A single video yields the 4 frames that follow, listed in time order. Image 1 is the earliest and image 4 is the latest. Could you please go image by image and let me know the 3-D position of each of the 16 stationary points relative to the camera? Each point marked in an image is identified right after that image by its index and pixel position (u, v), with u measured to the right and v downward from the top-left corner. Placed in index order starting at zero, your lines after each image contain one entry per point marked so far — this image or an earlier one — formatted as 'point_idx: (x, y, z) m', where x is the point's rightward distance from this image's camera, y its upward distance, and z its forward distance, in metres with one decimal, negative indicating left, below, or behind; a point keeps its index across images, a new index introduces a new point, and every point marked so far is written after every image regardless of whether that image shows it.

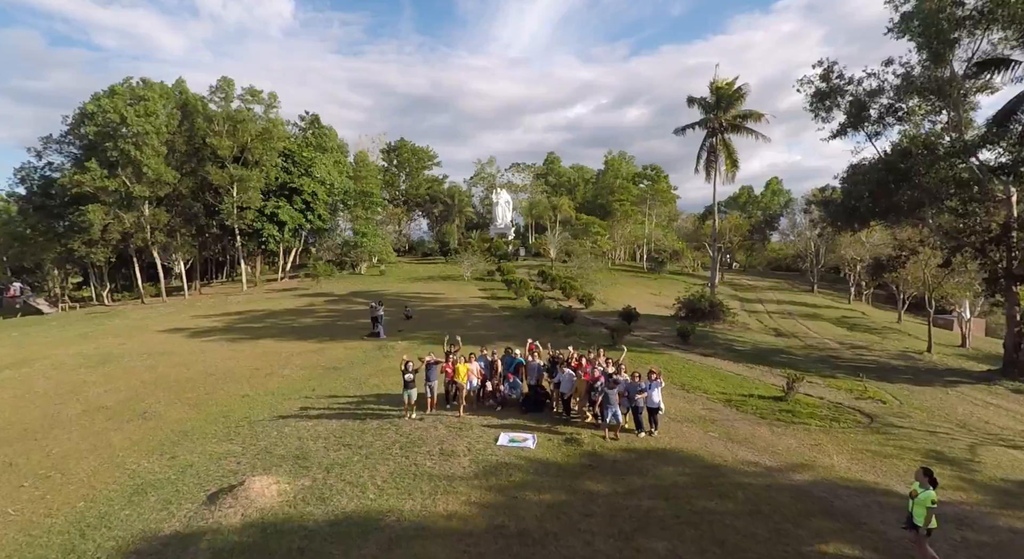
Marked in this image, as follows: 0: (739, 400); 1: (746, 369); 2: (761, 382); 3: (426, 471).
0: (+5.4, -2.8, +15.1) m
1: (+7.0, -2.7, +19.1) m
2: (+6.6, -2.7, +17.1) m
3: (-1.6, -3.5, +11.5) m
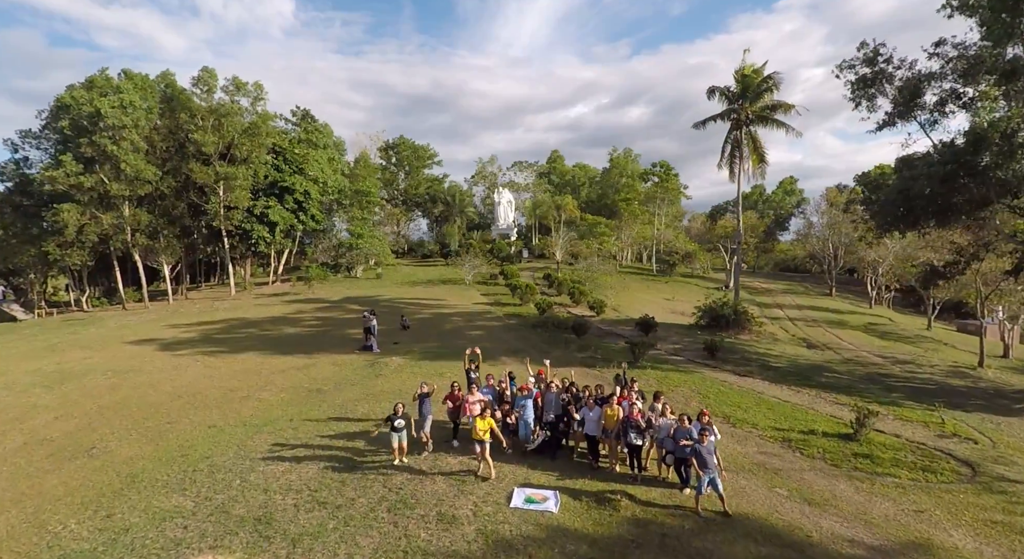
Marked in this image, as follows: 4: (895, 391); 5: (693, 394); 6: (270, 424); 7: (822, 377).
0: (+5.6, -3.1, +12.5) m
1: (+7.2, -3.0, +16.5) m
2: (+6.9, -3.0, +14.5) m
3: (-1.3, -3.8, +8.9) m
4: (+10.7, -3.1, +17.9) m
5: (+4.6, -2.9, +16.4) m
6: (-6.0, -3.5, +15.7) m
7: (+9.5, -3.0, +19.7) m
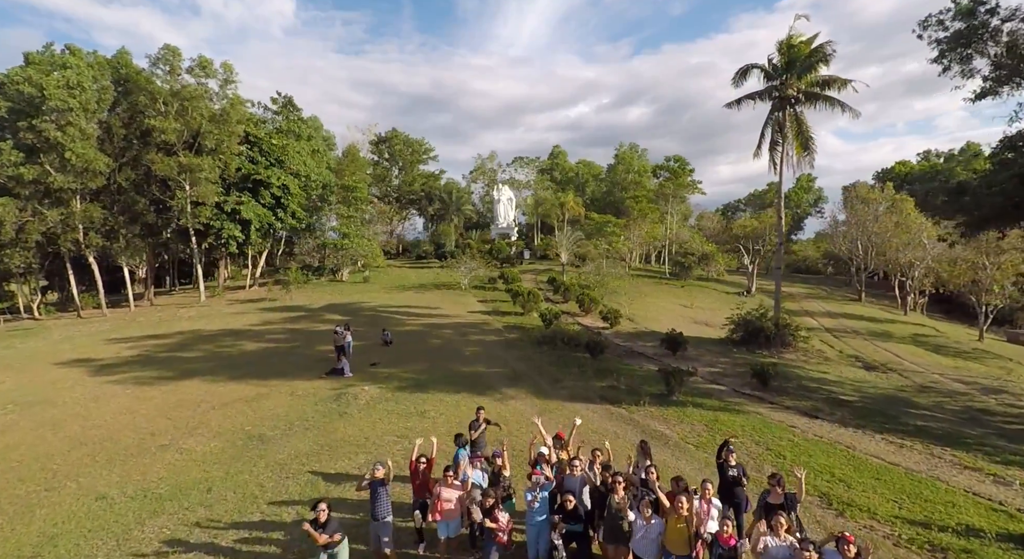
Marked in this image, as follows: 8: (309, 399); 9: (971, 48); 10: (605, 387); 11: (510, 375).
0: (+5.7, -3.4, +8.1) m
1: (+7.3, -3.2, +12.2) m
2: (+6.9, -3.3, +10.1) m
3: (-1.3, -4.0, +4.6) m
4: (+10.8, -3.4, +13.6) m
5: (+4.7, -3.2, +12.0) m
6: (-5.9, -3.8, +11.4) m
7: (+9.6, -3.3, +15.3) m
8: (-5.5, -3.2, +17.2) m
9: (+12.2, +6.1, +16.9) m
10: (+2.5, -2.9, +17.2) m
11: (0.0, -2.8, +18.6) m
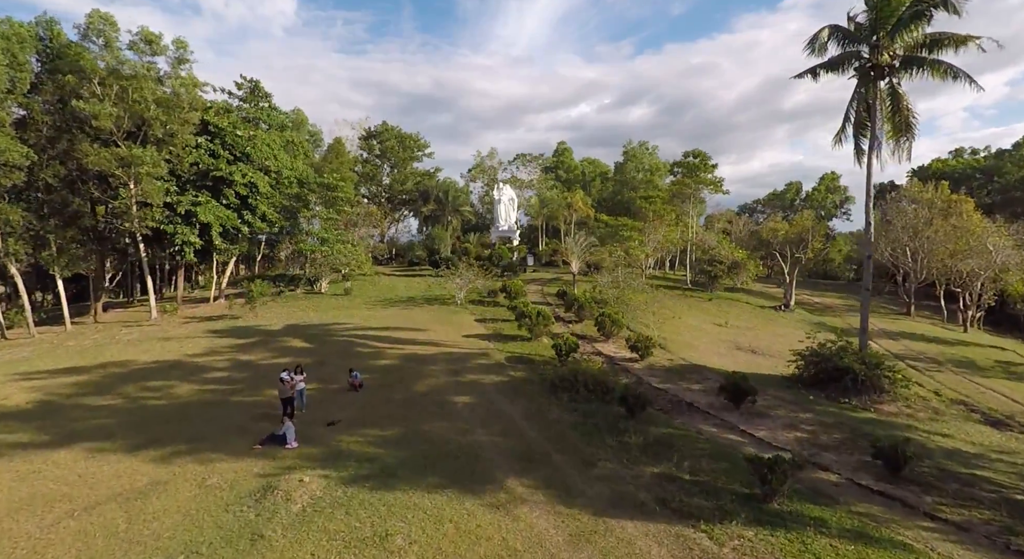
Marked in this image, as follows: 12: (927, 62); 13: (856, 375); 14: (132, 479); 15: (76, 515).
0: (+5.9, -4.1, +2.4) m
1: (+7.5, -3.9, +6.5) m
2: (+7.1, -4.0, +4.4) m
3: (-1.1, -4.7, -1.1) m
4: (+11.0, -4.1, +7.9) m
5: (+4.9, -3.9, +6.3) m
6: (-5.7, -4.5, +5.7) m
7: (+9.8, -4.0, +9.6) m
8: (-5.3, -3.9, +11.5) m
9: (+12.4, +5.4, +11.2) m
10: (+2.7, -3.6, +11.5) m
11: (+0.2, -3.5, +12.9) m
12: (+11.6, +6.0, +17.9) m
13: (+9.8, -2.7, +18.2) m
14: (-7.5, -3.9, +12.7) m
15: (-7.5, -4.1, +11.1) m
